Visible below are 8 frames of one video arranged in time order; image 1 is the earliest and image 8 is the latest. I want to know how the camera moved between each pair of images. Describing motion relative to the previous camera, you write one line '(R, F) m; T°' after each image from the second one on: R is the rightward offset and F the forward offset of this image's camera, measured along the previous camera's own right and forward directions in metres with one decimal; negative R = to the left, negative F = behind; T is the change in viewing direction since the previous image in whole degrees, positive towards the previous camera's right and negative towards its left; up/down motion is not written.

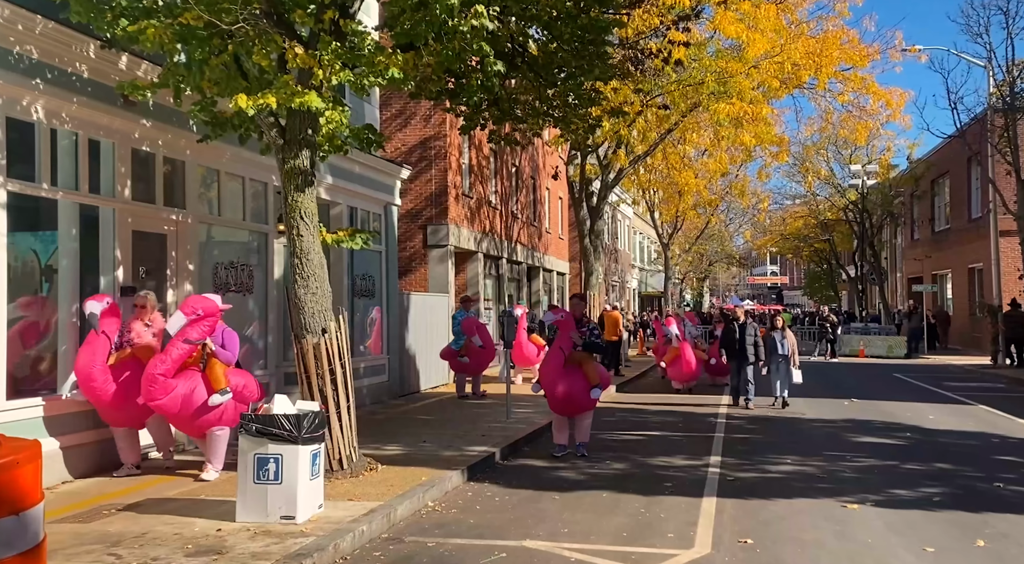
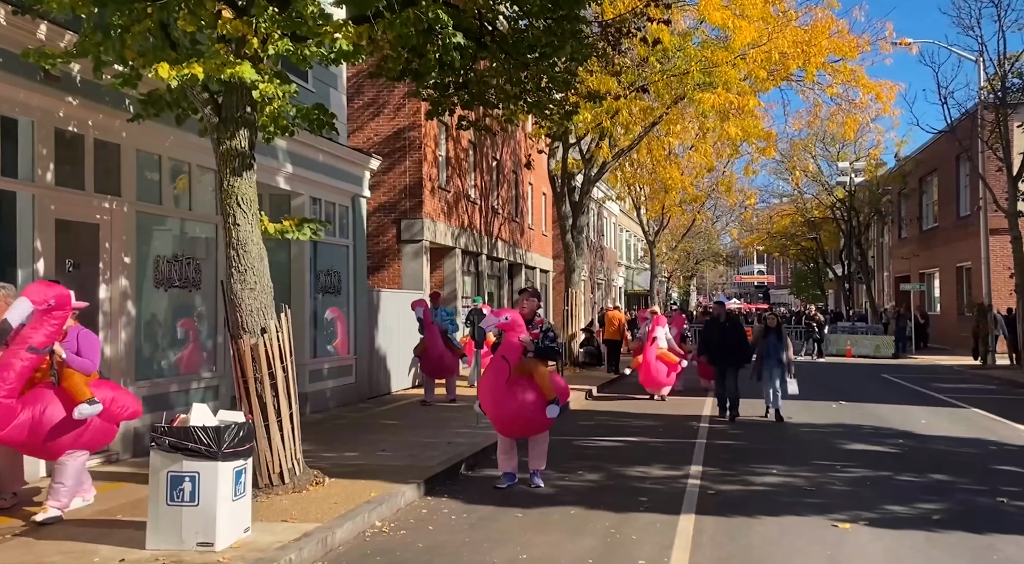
(+0.2, +0.9) m; +1°
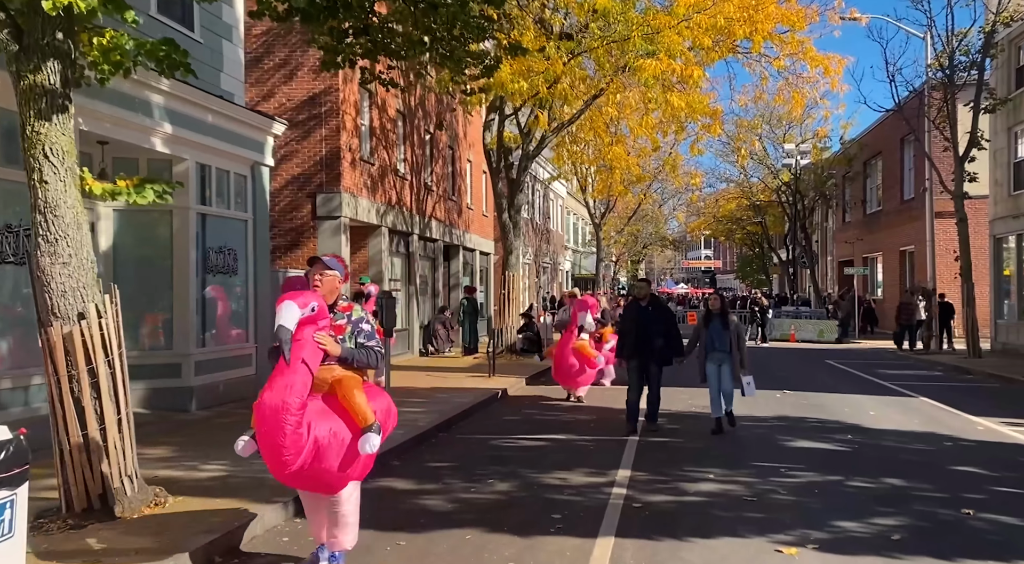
(+0.4, +1.6) m; +3°
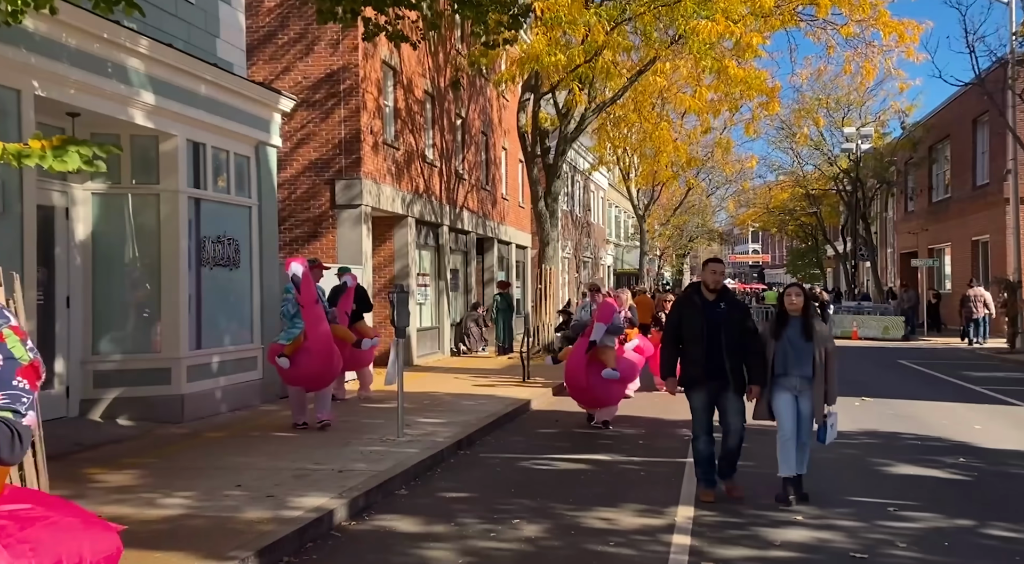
(+0.1, +1.9) m; -3°
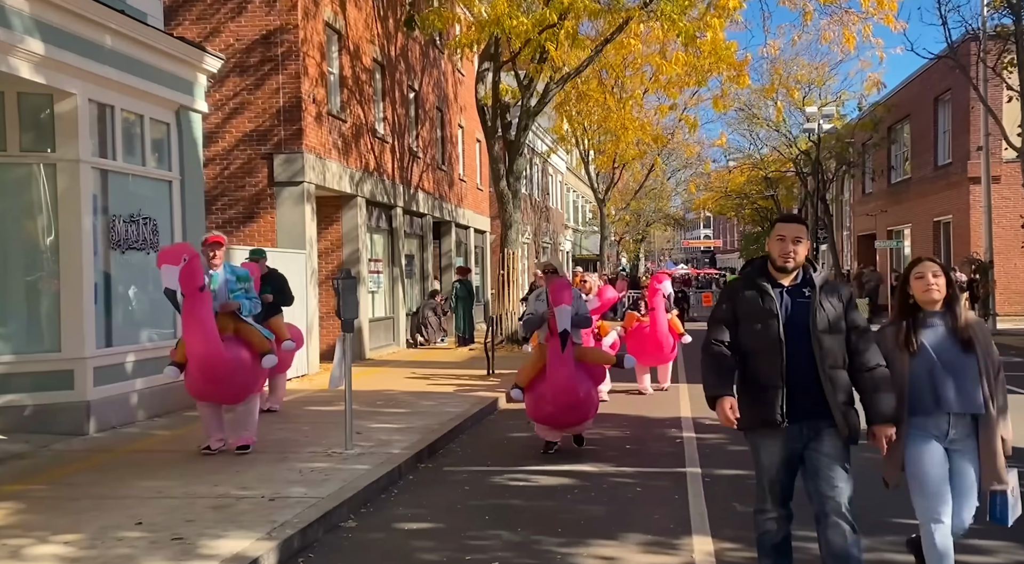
(-0.1, +1.6) m; +3°
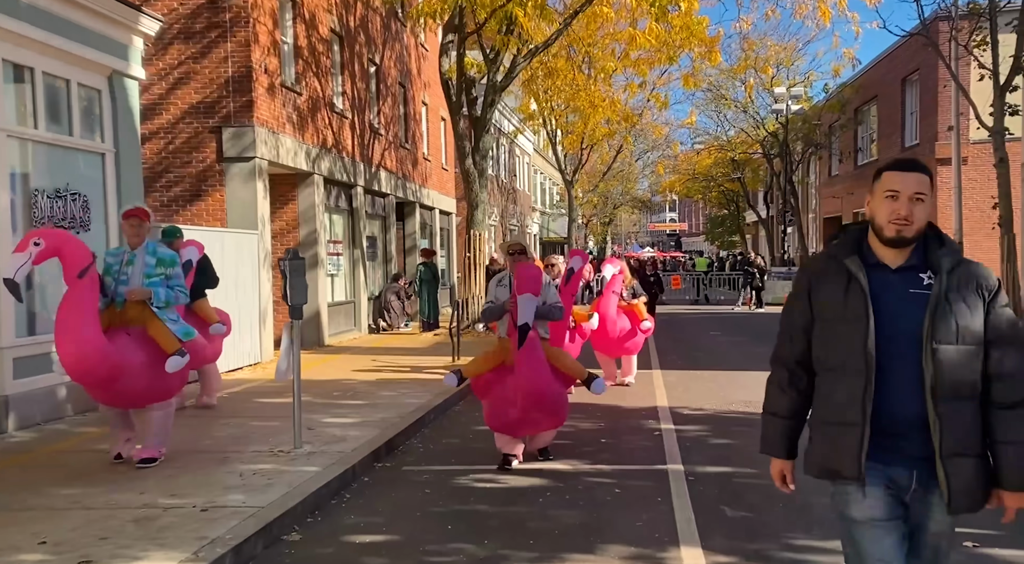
(0.0, +0.8) m; +2°
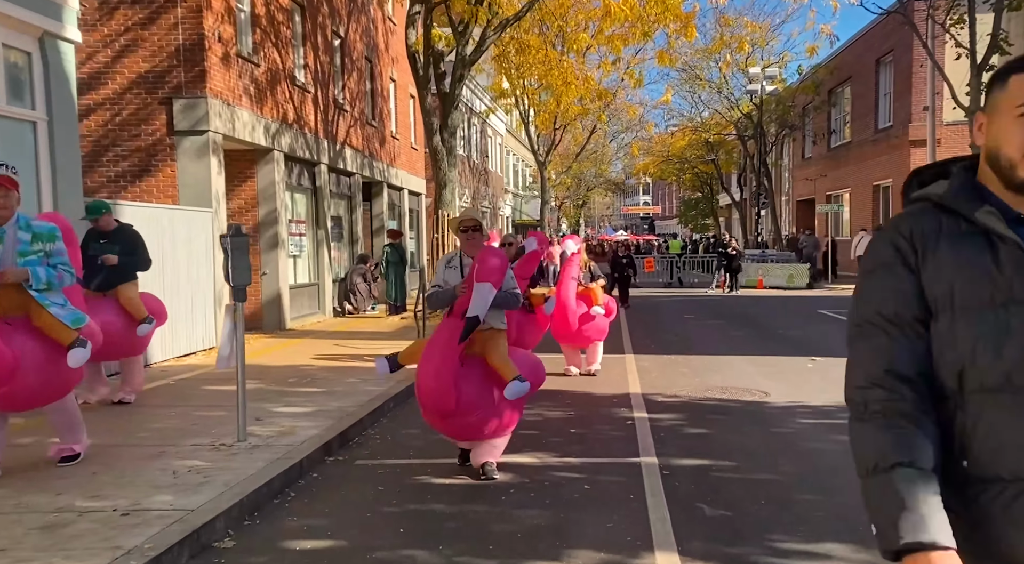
(+0.1, +0.6) m; +1°
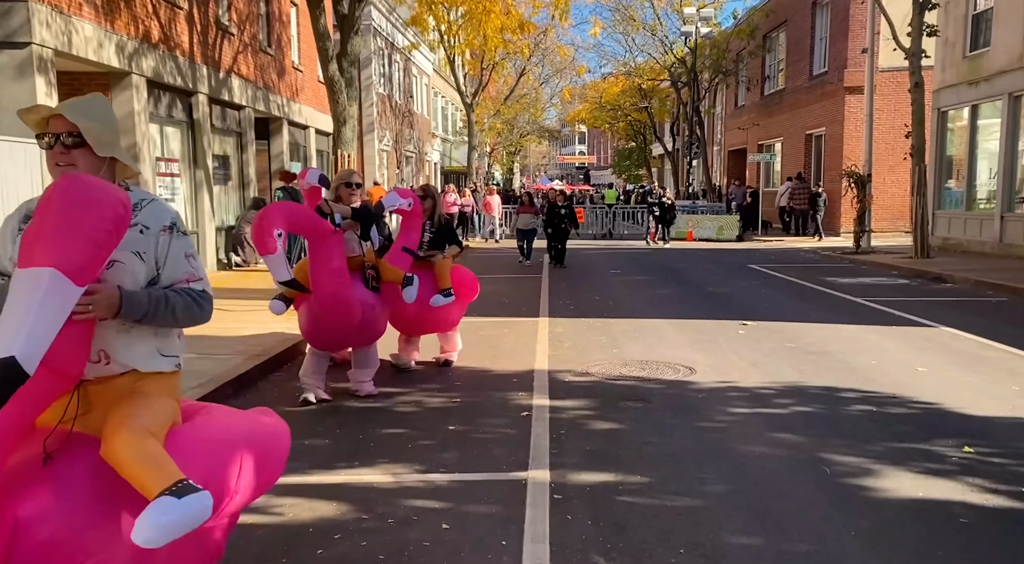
(+0.5, +2.0) m; +4°
